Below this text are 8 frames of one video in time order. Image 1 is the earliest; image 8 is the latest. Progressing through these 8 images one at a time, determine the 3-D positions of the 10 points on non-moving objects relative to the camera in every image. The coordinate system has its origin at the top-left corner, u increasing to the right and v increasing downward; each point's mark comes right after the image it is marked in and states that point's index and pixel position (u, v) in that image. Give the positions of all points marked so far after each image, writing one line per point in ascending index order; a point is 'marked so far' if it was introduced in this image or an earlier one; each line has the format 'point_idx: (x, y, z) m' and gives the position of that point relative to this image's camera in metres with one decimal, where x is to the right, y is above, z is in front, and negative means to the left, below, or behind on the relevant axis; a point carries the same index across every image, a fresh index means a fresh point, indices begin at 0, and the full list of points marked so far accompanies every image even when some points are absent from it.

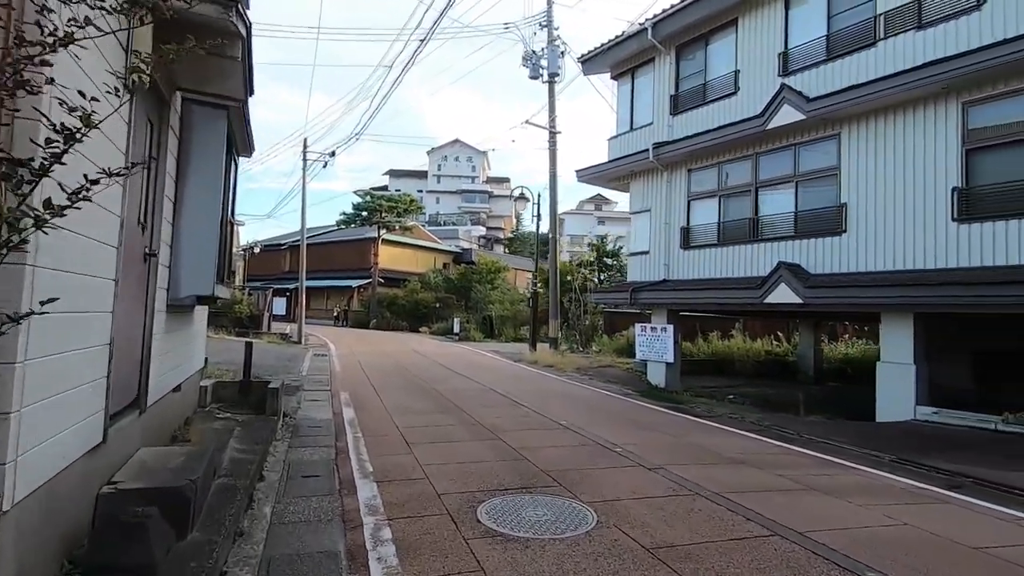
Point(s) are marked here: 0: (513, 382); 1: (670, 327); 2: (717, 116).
0: (+0.1, -1.9, +10.9) m
1: (+3.8, -1.0, +13.0) m
2: (+4.7, +4.0, +12.4) m
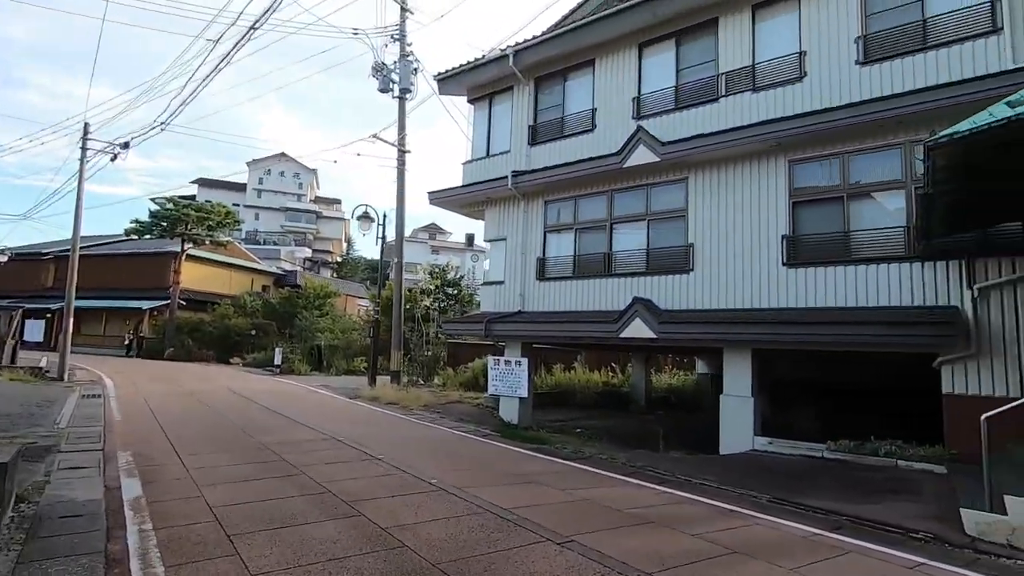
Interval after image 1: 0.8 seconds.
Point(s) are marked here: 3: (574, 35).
0: (-2.6, -2.4, +9.3) m
1: (+0.3, -1.7, +12.5) m
2: (+1.4, +3.2, +12.6) m
3: (+1.4, +5.8, +12.4) m
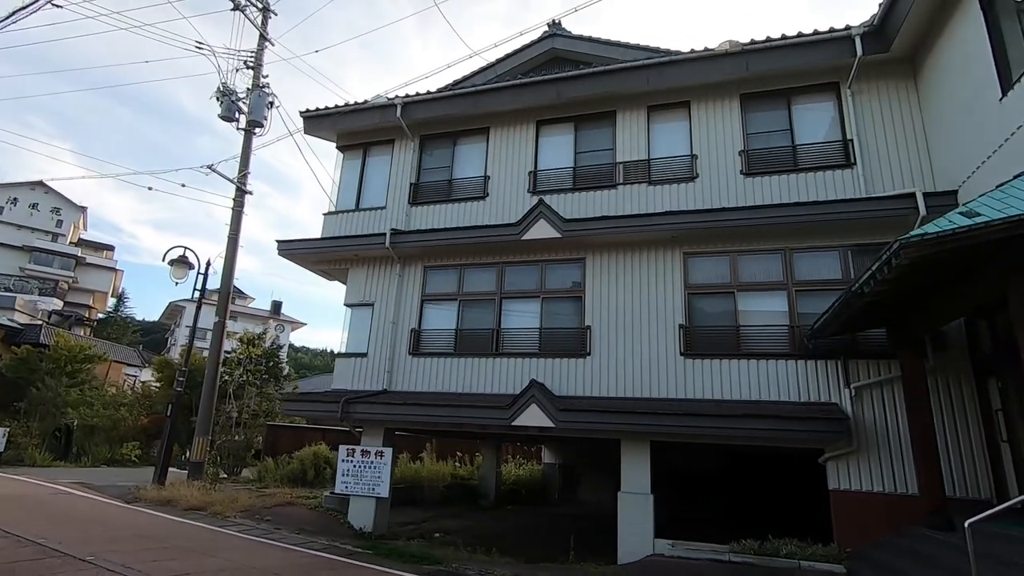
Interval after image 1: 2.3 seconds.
0: (-4.1, -3.1, +6.4) m
1: (-2.4, -3.2, +10.4) m
2: (-1.1, +1.6, +11.6) m
3: (-0.9, +4.1, +11.8) m
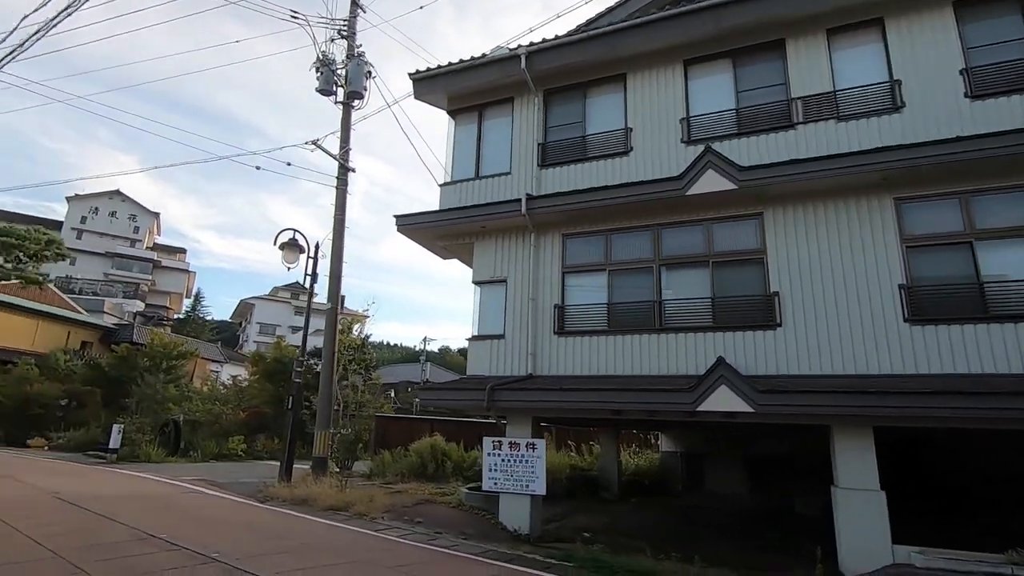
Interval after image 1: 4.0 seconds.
0: (-1.5, -2.8, +5.3) m
1: (+0.5, -2.7, +9.2) m
2: (+1.7, +2.1, +10.2) m
3: (+1.8, +4.7, +10.3) m
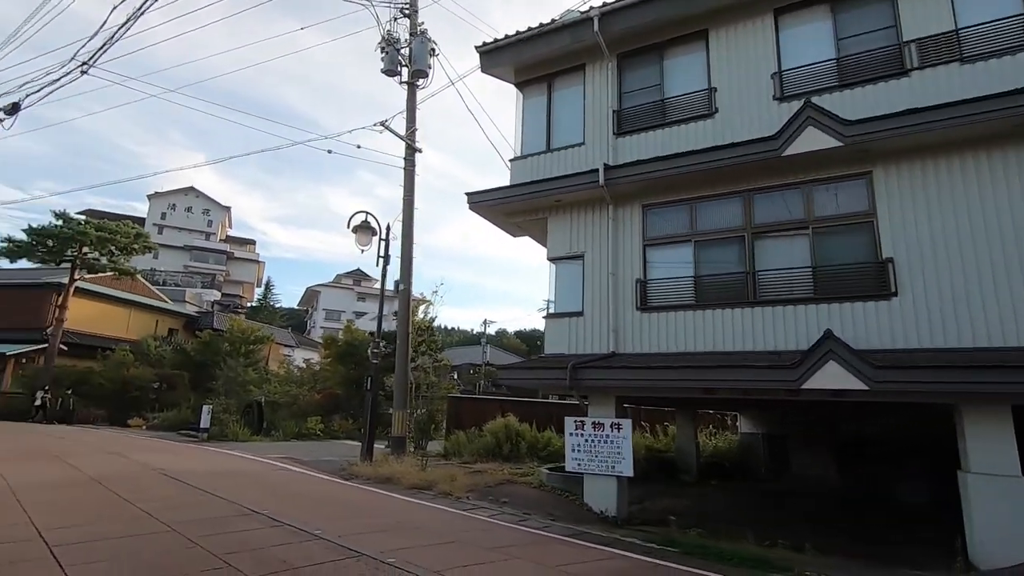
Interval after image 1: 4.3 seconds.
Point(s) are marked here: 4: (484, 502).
0: (-0.5, -2.5, +5.2) m
1: (+1.9, -2.3, +8.8) m
2: (+3.0, +2.6, +9.5) m
3: (+3.1, +5.2, +9.6) m
4: (-0.4, -3.3, +8.4) m
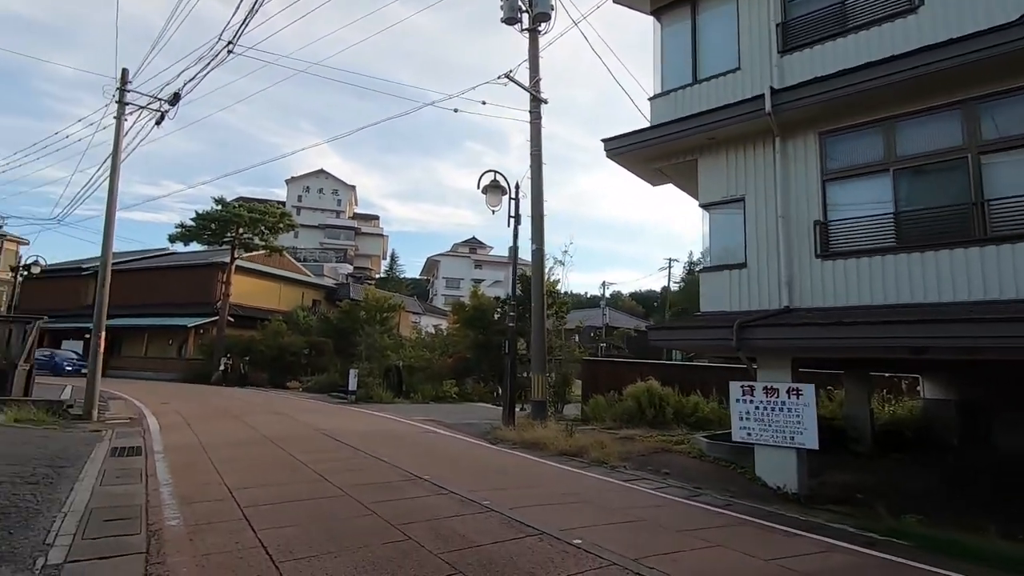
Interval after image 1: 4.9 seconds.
0: (+1.1, -2.1, +4.6) m
1: (+4.2, -1.5, +7.7) m
2: (+5.3, +3.5, +7.8) m
3: (+5.2, +6.1, +7.7) m
4: (+1.9, -2.7, +7.7) m
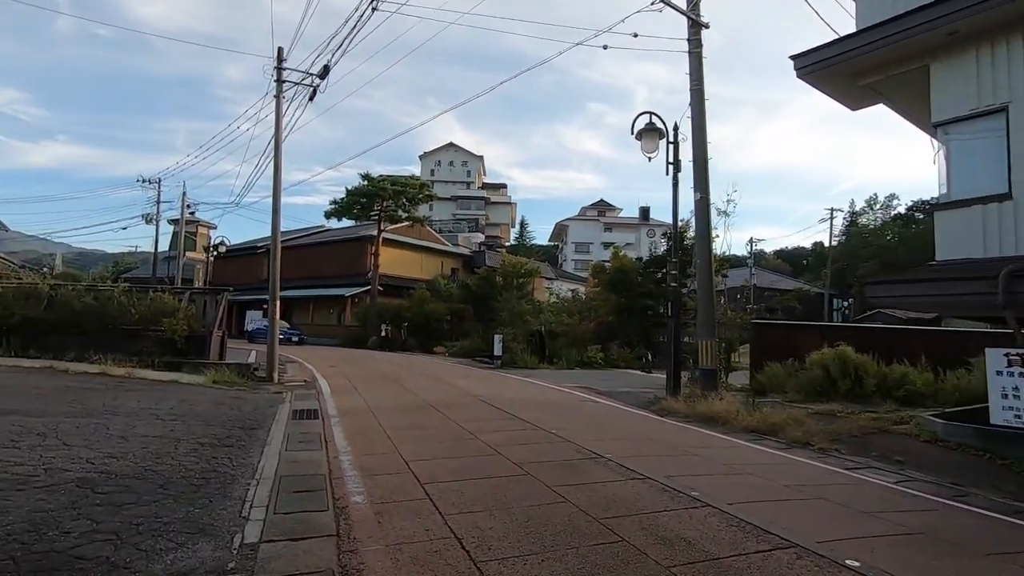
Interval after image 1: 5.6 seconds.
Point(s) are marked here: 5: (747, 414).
0: (+2.7, -1.7, +3.4) m
1: (+6.3, -0.8, +5.6) m
2: (+7.2, +4.2, +5.2) m
3: (+7.0, +6.8, +4.9) m
4: (+4.2, -2.0, +6.3) m
5: (+3.6, -1.9, +8.4) m
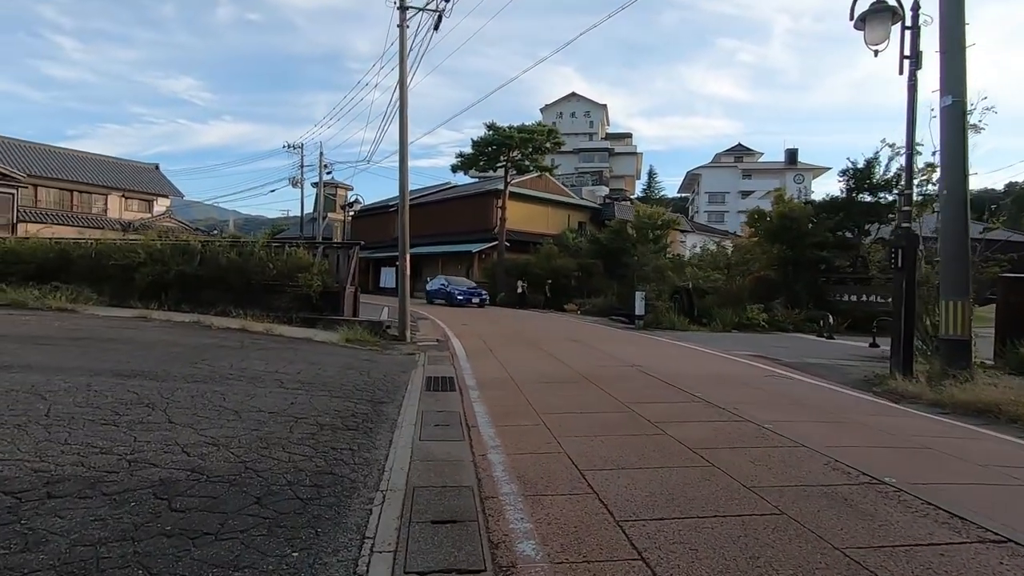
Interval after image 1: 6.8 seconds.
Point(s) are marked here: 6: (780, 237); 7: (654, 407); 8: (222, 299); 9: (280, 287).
0: (+3.7, -1.4, +1.1) m
1: (+7.7, -0.3, +2.3) m
2: (+8.4, +4.6, +1.4) m
3: (+8.1, +7.2, +1.0) m
4: (+5.8, -1.5, +3.6) m
5: (+5.7, -1.3, +5.7) m
6: (+9.1, +1.7, +18.3) m
7: (+1.5, -1.2, +5.6) m
8: (-6.9, -0.2, +12.8) m
9: (-5.3, 0.0, +12.2) m
